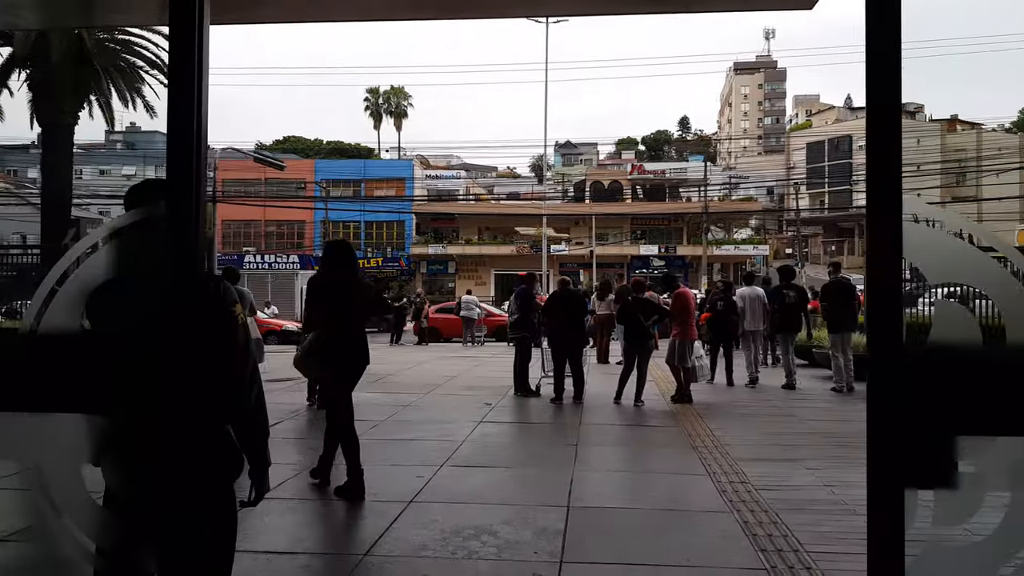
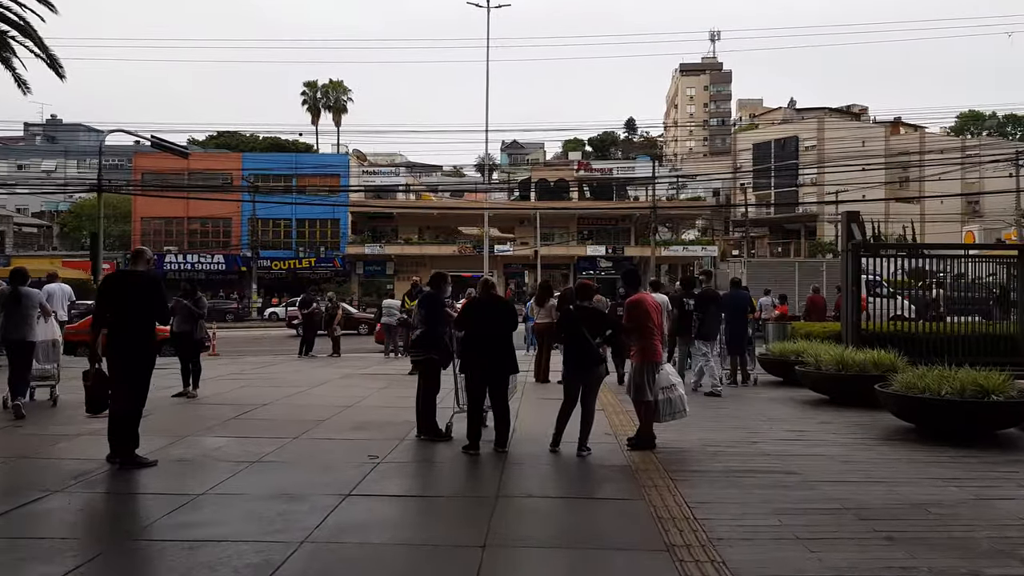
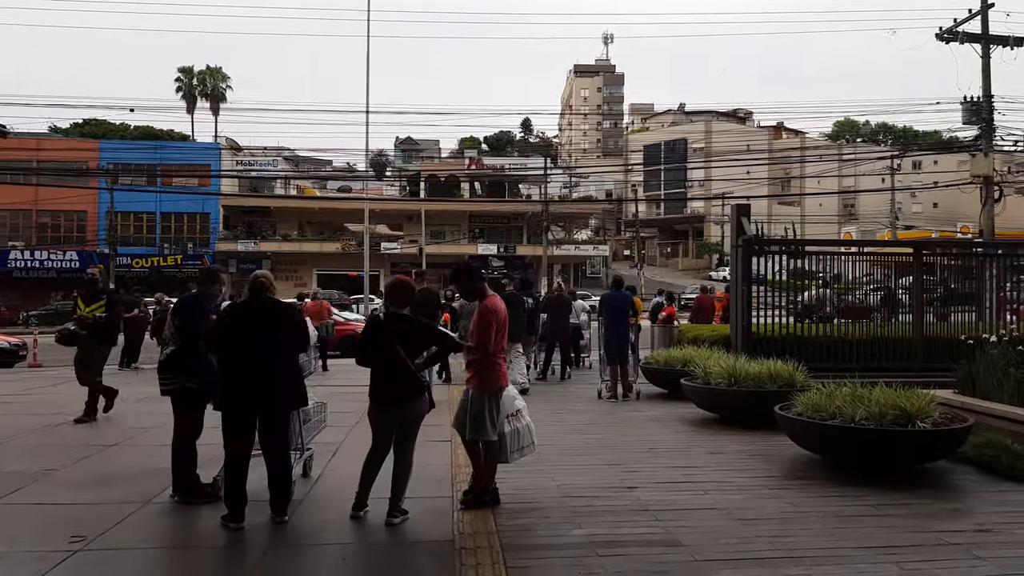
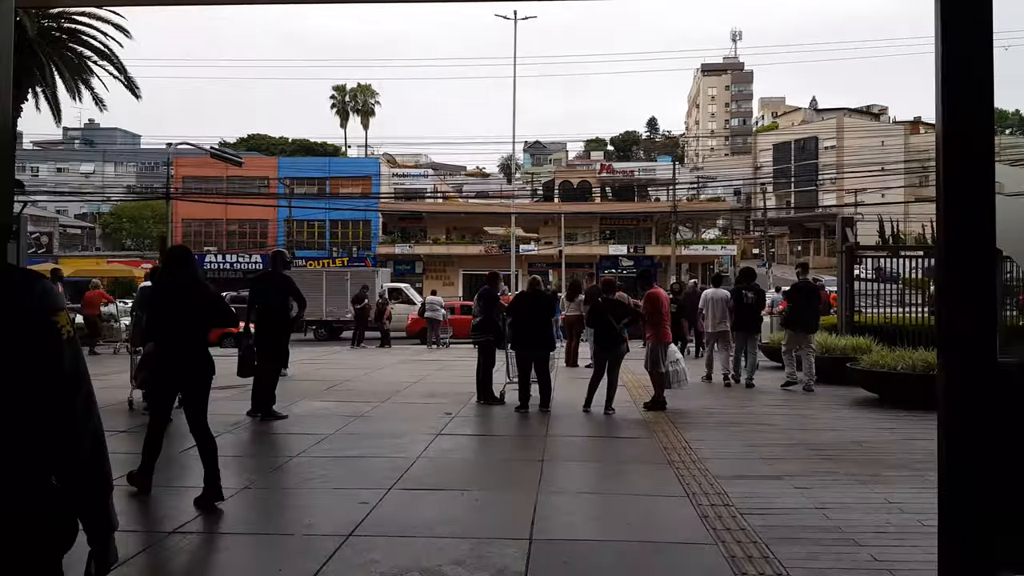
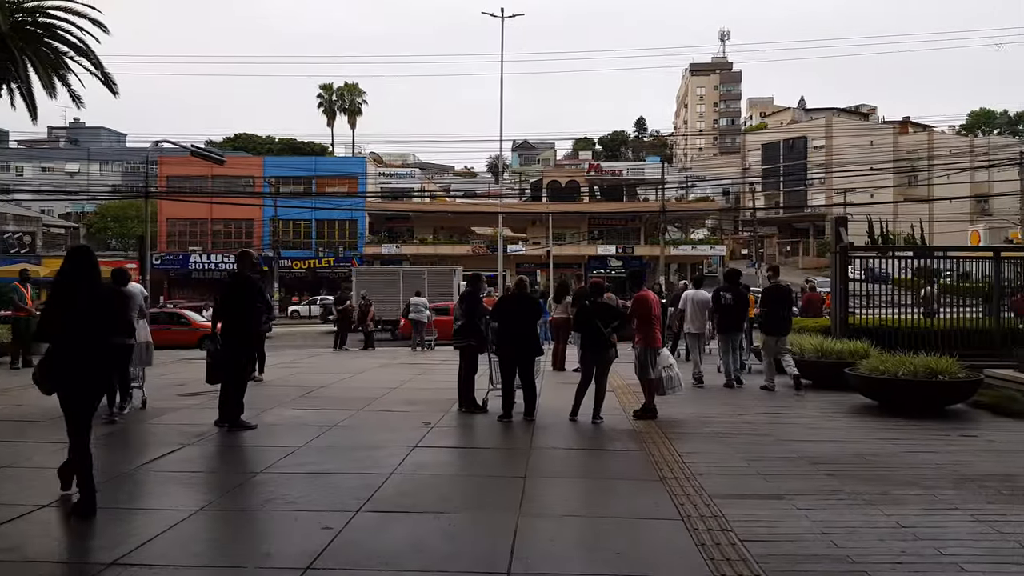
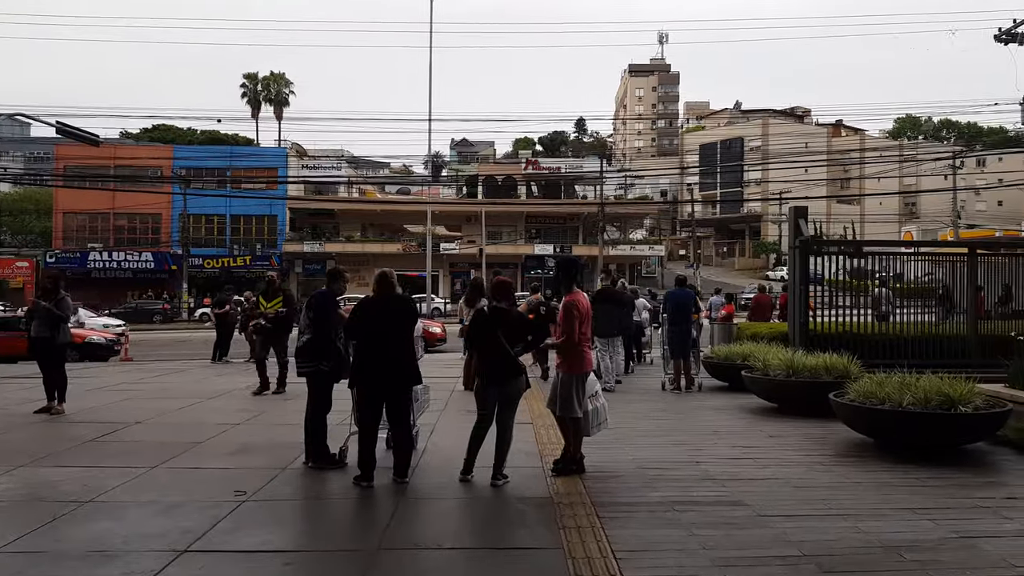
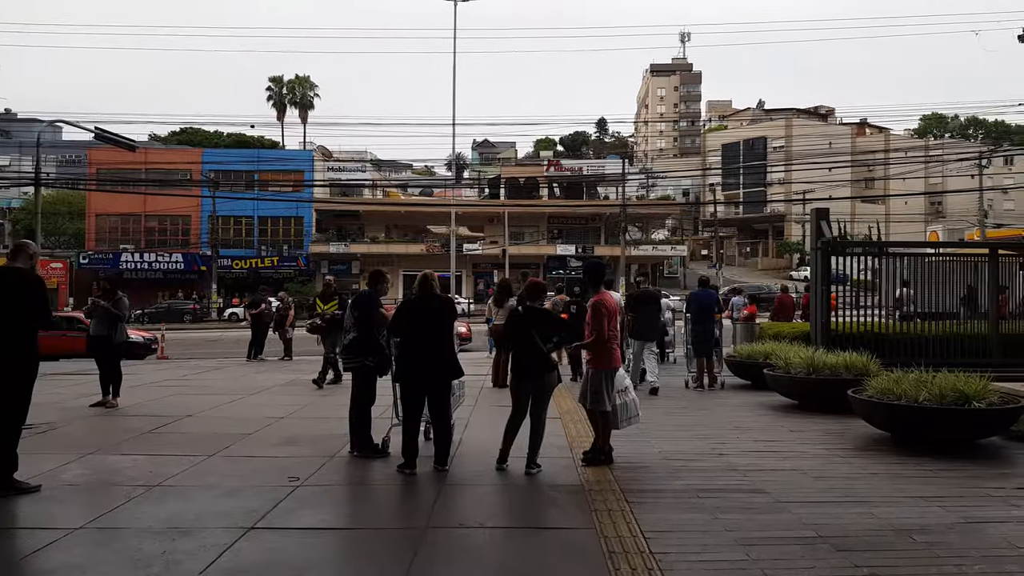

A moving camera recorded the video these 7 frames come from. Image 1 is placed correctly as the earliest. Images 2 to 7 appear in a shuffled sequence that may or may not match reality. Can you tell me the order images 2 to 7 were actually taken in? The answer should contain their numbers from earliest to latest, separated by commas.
4, 5, 2, 7, 6, 3
